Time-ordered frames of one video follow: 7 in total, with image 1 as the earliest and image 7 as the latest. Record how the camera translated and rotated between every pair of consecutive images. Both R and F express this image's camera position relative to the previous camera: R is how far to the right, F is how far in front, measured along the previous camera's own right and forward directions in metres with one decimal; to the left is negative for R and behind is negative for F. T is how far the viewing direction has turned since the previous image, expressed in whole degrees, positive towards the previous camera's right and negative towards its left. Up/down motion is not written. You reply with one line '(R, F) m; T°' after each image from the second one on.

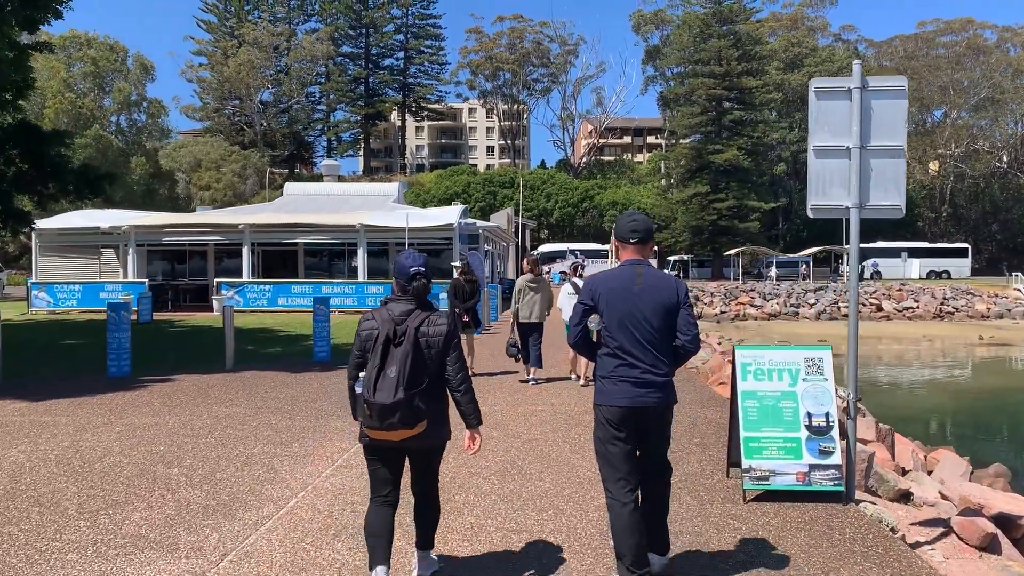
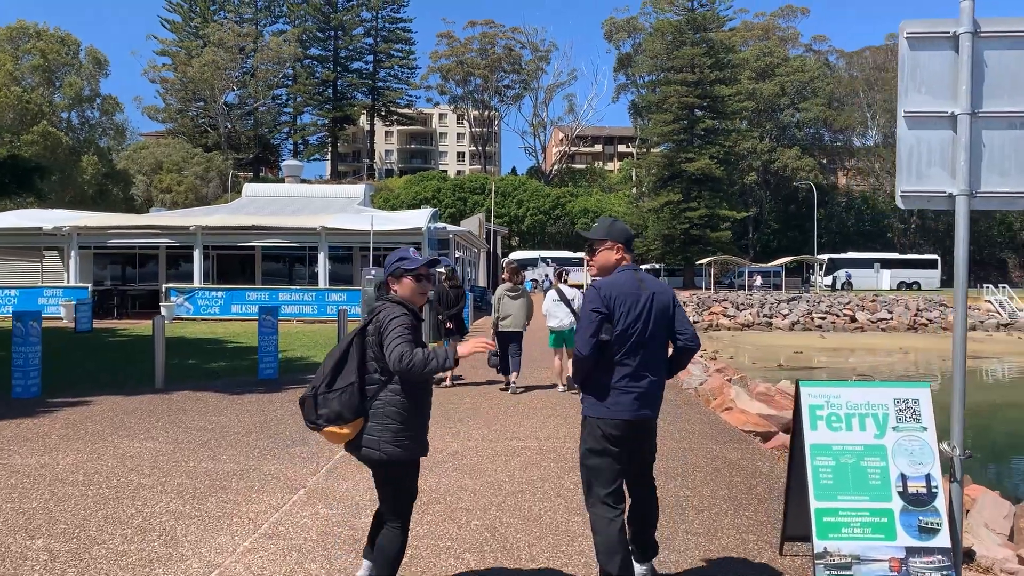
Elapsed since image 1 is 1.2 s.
(-0.1, +1.4) m; +2°
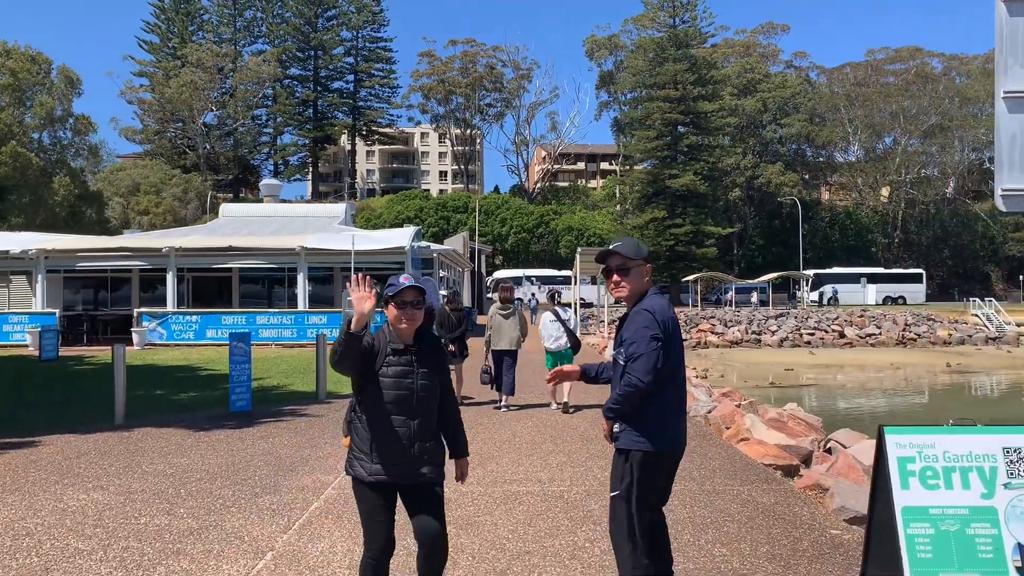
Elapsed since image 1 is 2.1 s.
(-0.1, +0.8) m; +1°
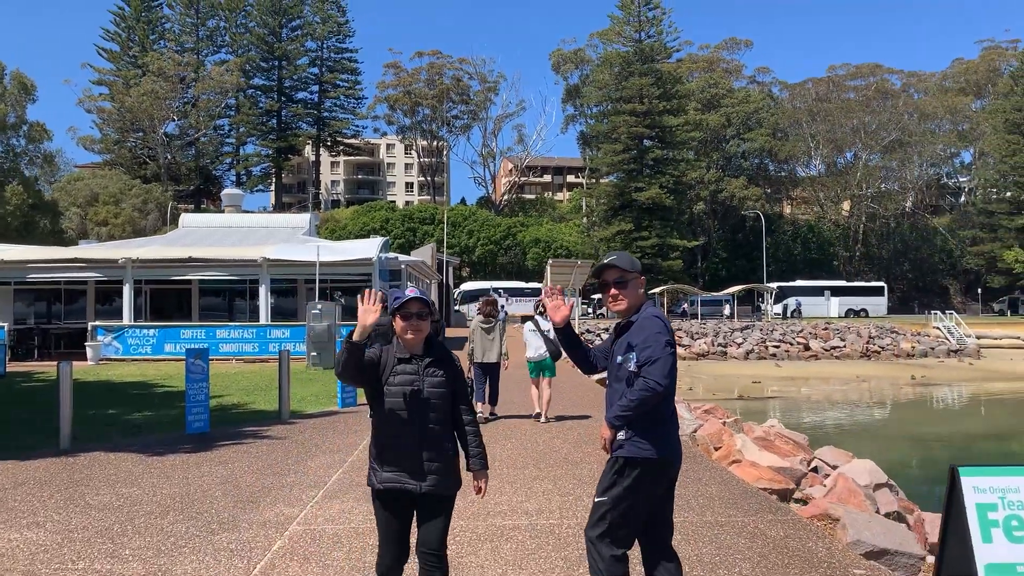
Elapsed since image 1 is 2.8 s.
(-0.1, +0.5) m; +2°
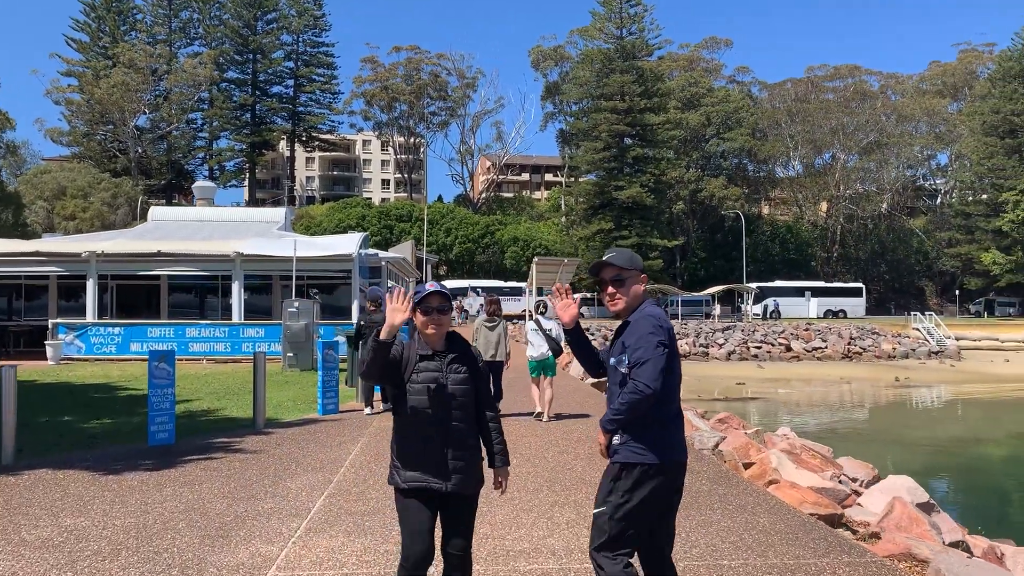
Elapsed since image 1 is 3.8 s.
(-0.3, +0.9) m; +2°
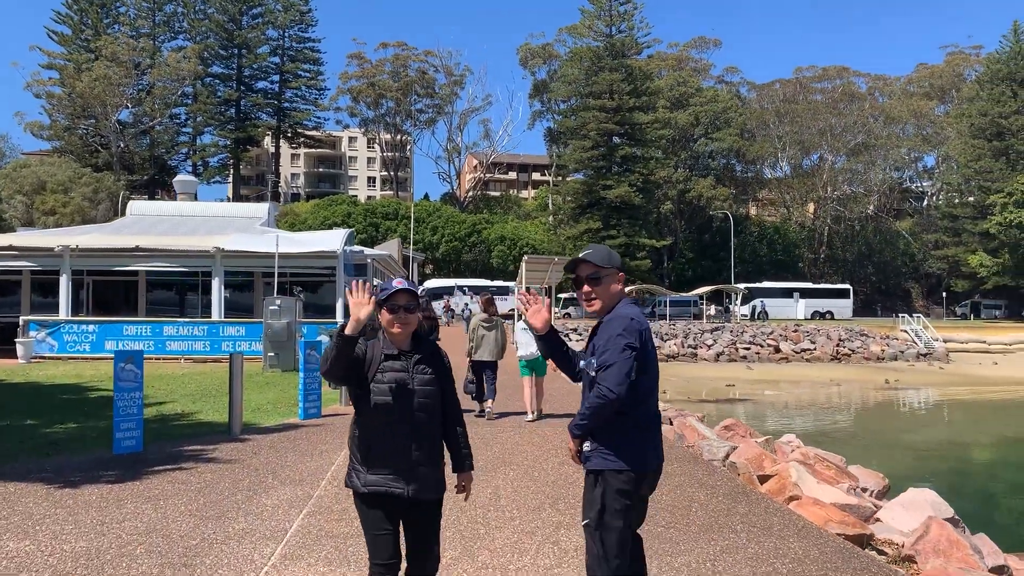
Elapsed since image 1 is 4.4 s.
(-0.1, +0.6) m; +1°
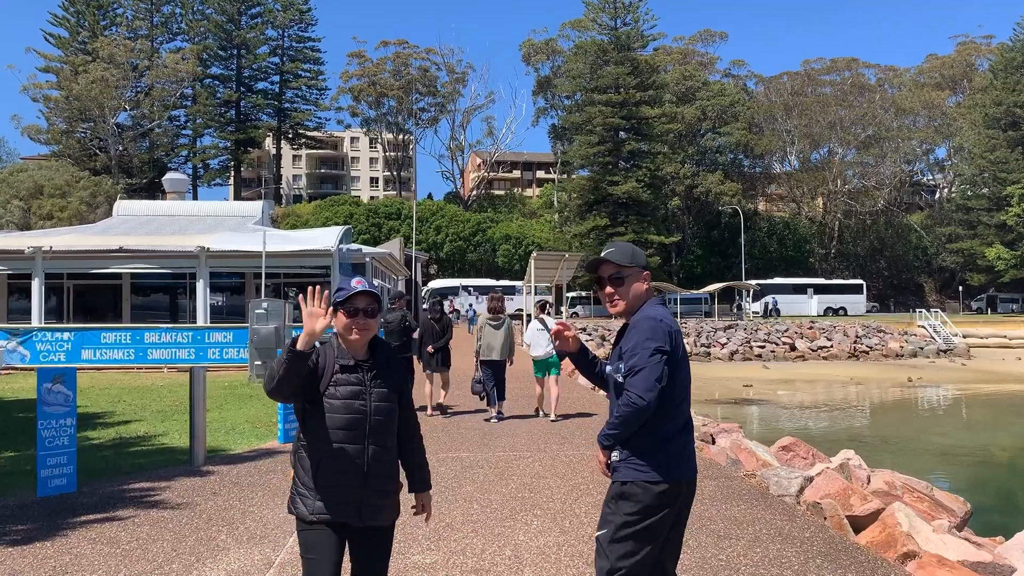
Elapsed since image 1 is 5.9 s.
(-0.1, +1.5) m; 0°
